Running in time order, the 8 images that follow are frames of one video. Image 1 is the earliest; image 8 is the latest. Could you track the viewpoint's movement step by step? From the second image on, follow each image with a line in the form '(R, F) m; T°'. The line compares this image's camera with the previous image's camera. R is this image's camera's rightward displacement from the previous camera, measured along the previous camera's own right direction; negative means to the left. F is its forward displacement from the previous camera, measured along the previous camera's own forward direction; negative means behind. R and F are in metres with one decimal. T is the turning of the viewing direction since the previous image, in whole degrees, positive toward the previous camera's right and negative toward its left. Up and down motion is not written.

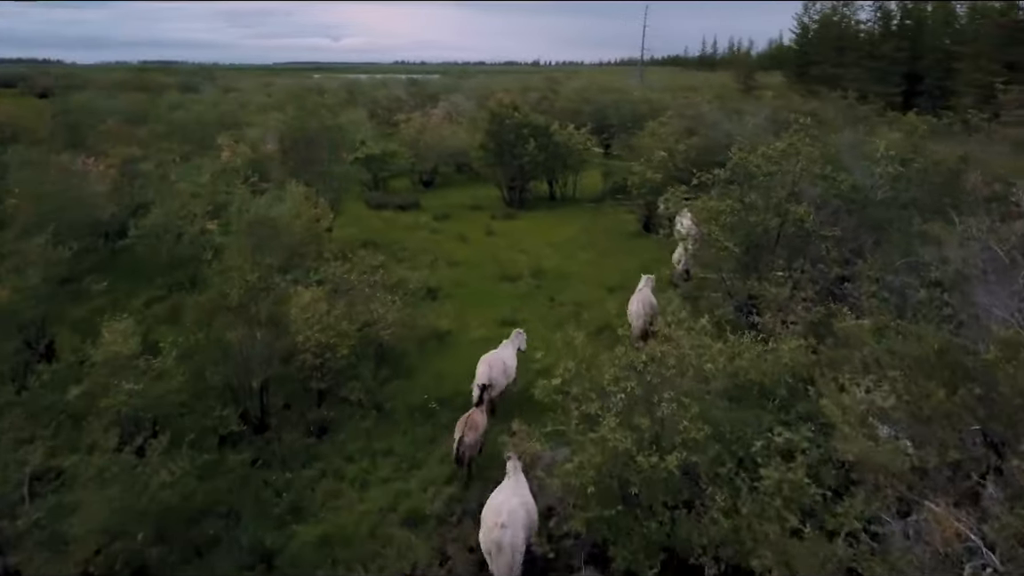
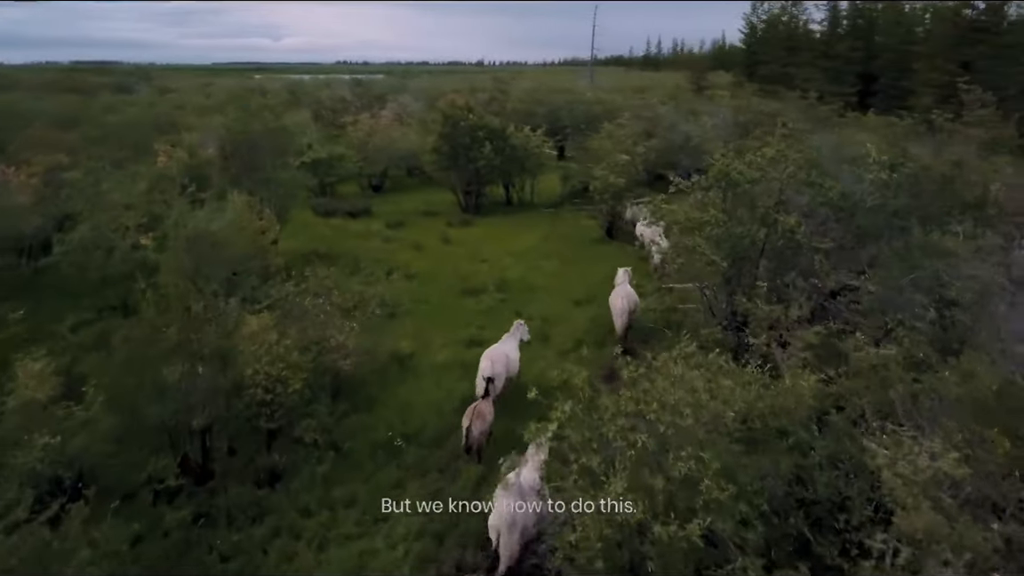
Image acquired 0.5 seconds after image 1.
(-0.3, +1.3) m; +3°
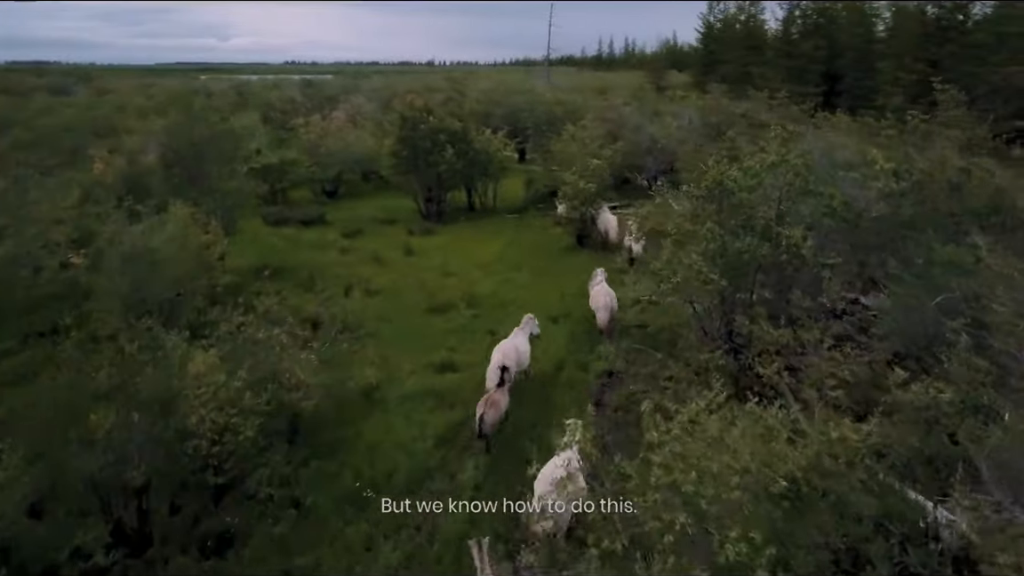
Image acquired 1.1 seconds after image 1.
(-0.3, +1.4) m; +3°
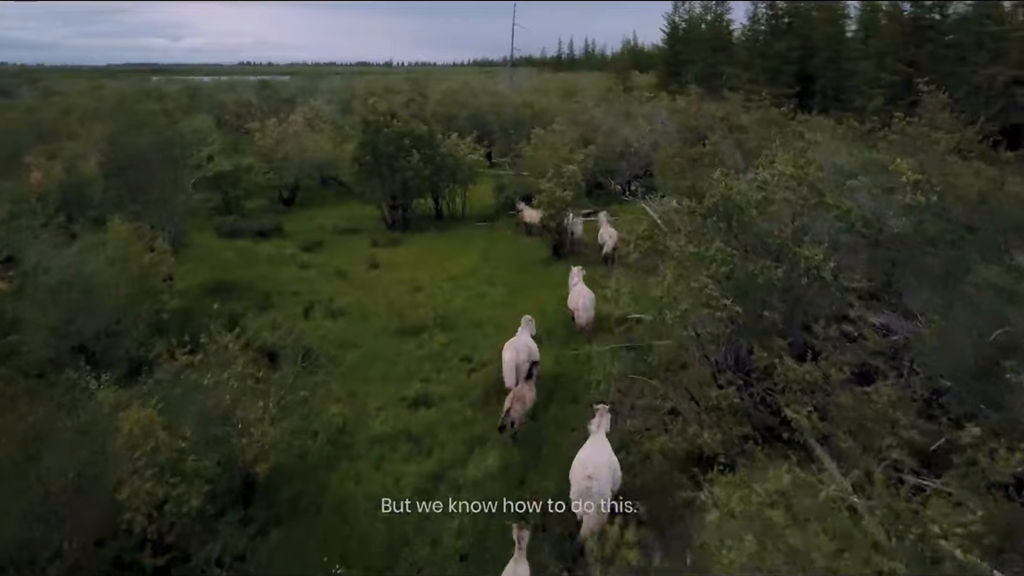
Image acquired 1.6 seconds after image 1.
(-0.3, +1.5) m; +3°
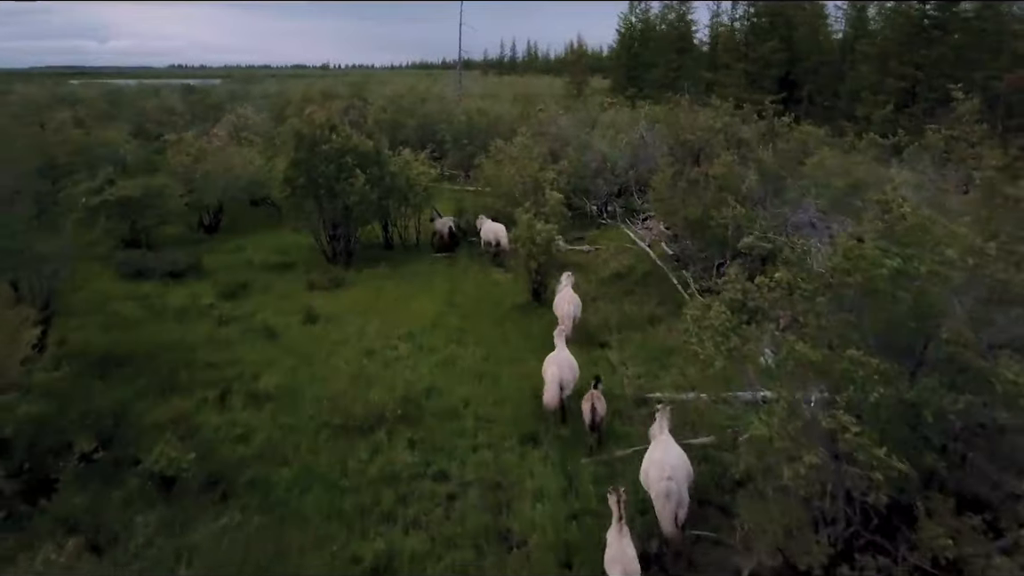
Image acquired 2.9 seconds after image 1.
(-0.6, +4.4) m; +4°
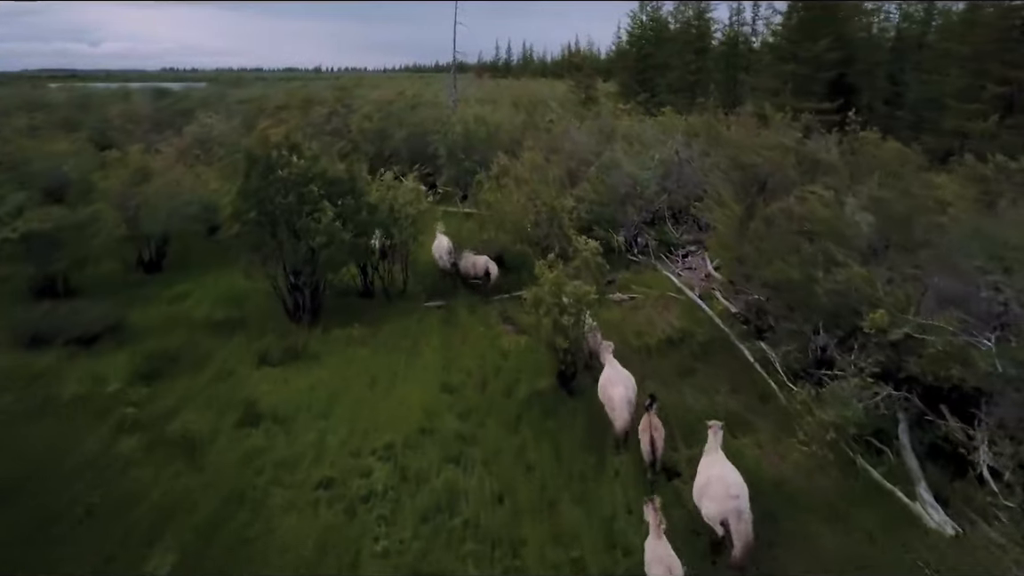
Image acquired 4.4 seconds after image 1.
(-0.4, +5.3) m; 0°
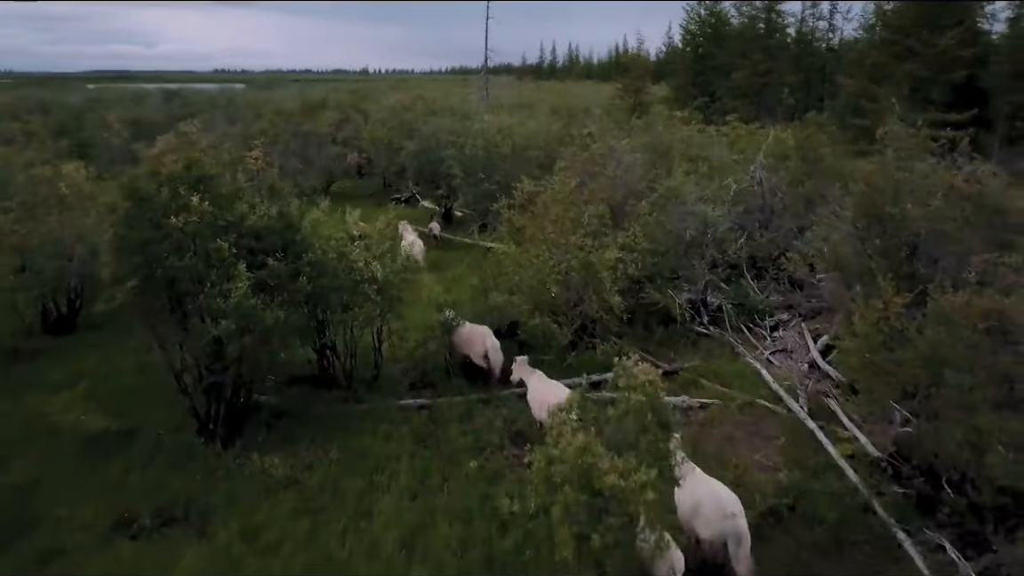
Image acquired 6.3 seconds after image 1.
(+0.4, +6.3) m; -3°
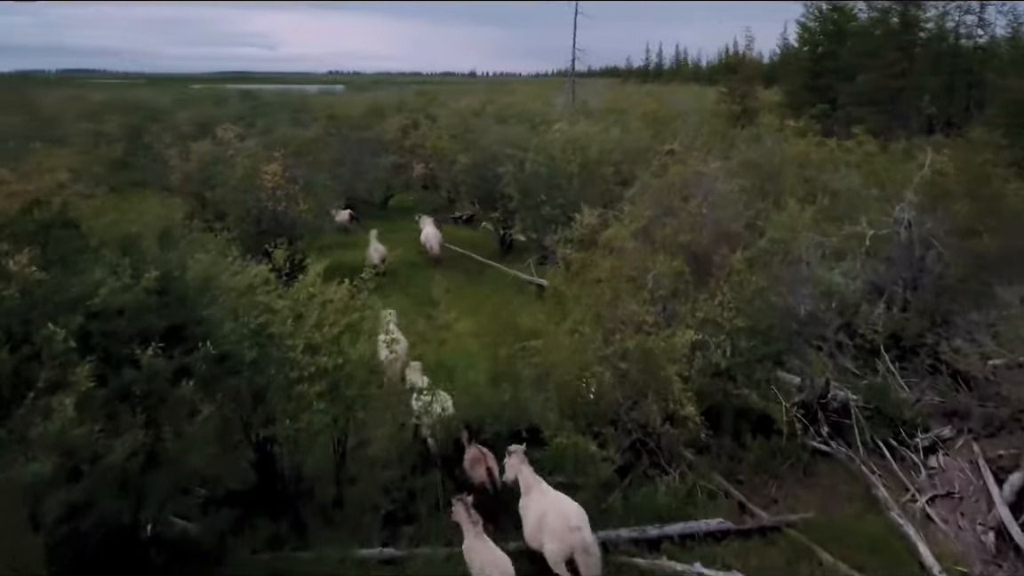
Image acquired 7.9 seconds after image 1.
(+0.9, +4.8) m; -7°
